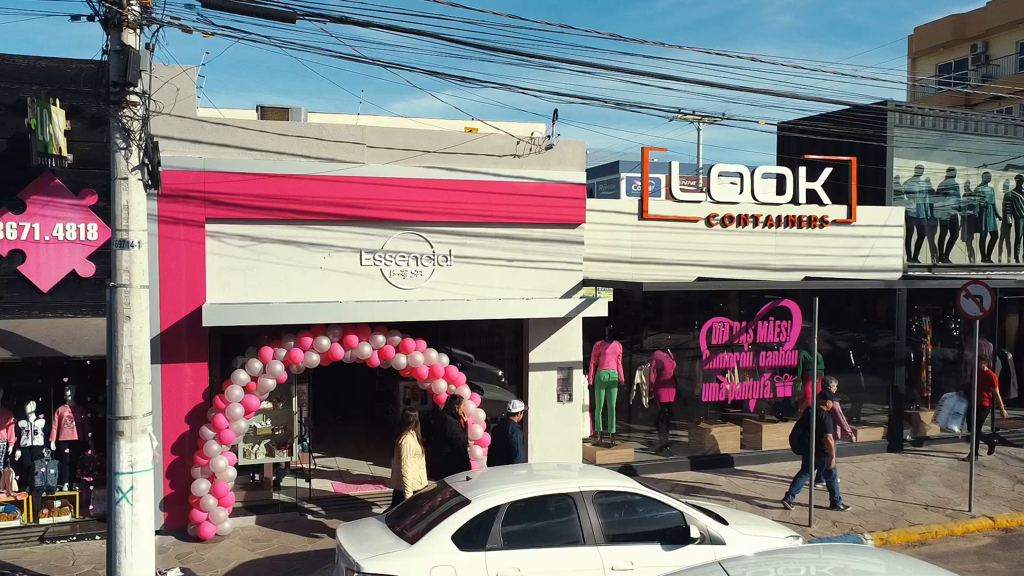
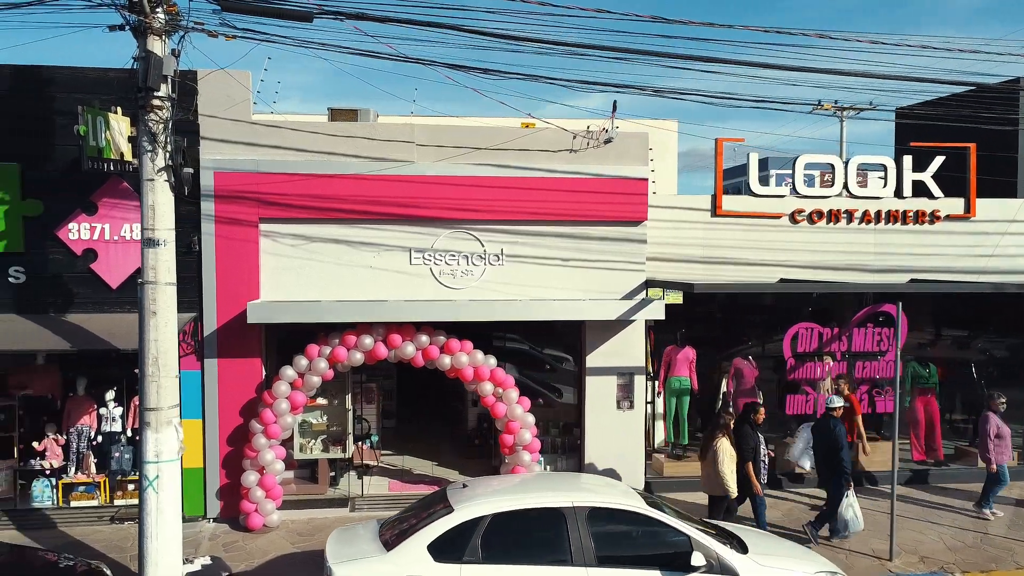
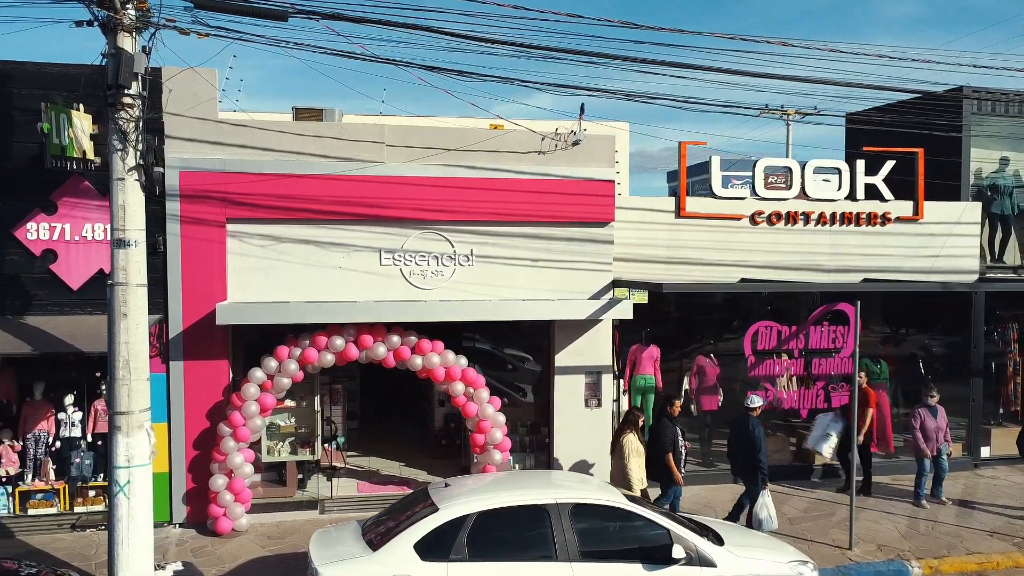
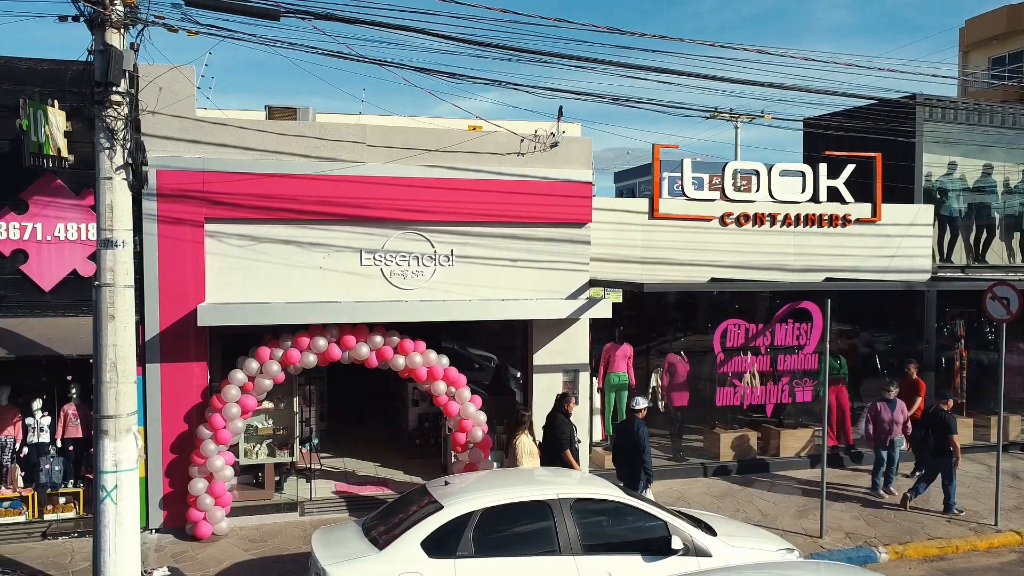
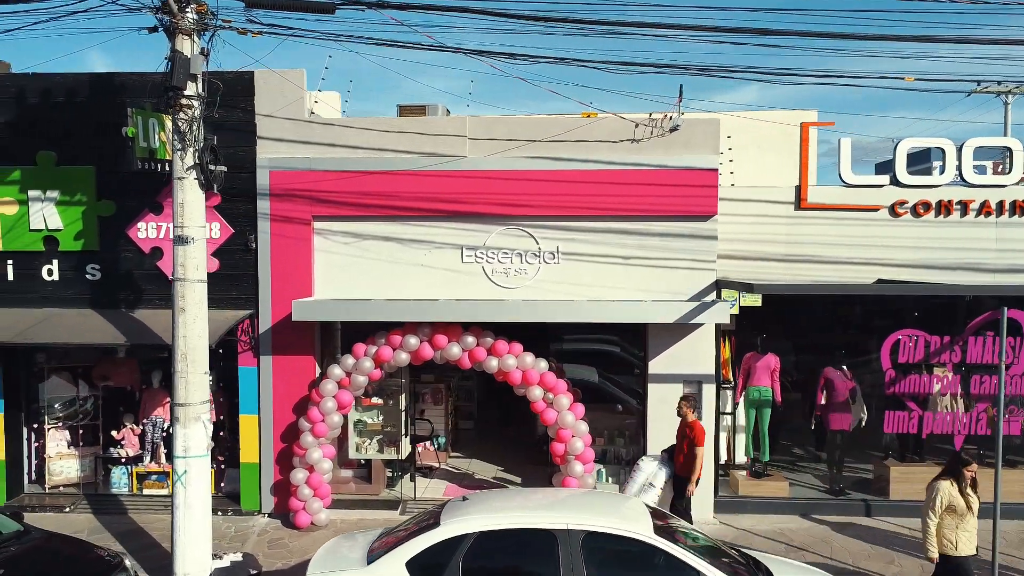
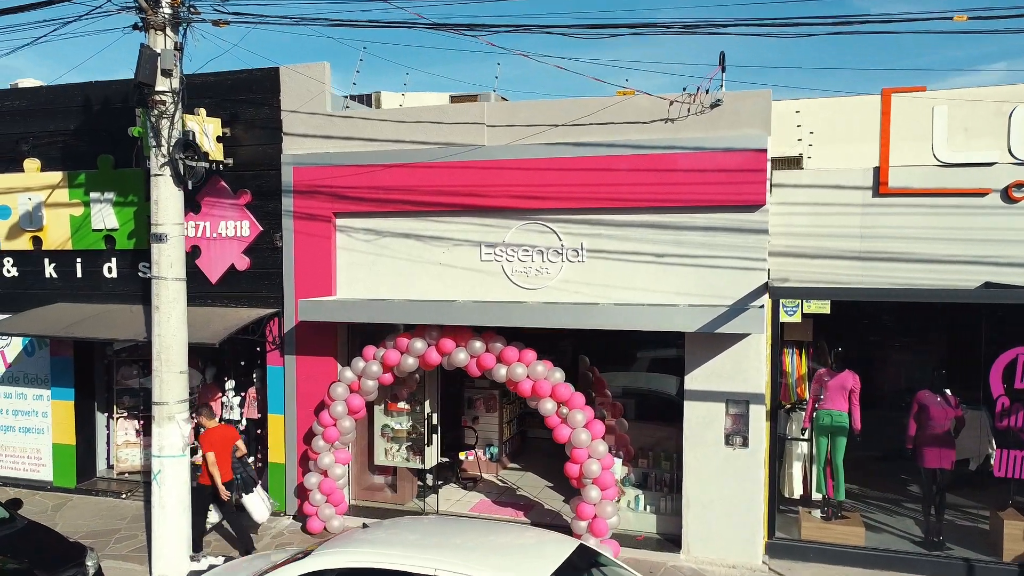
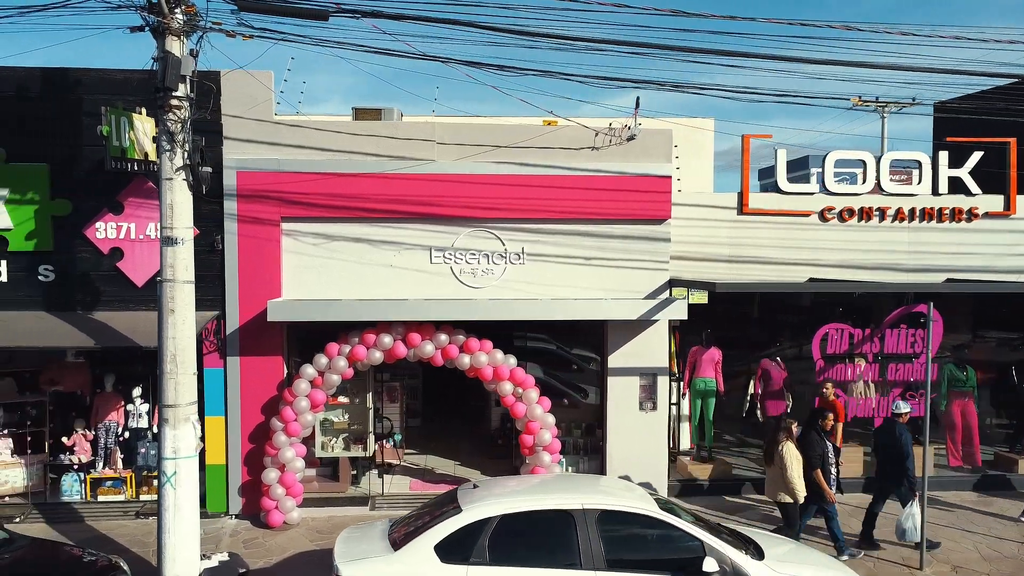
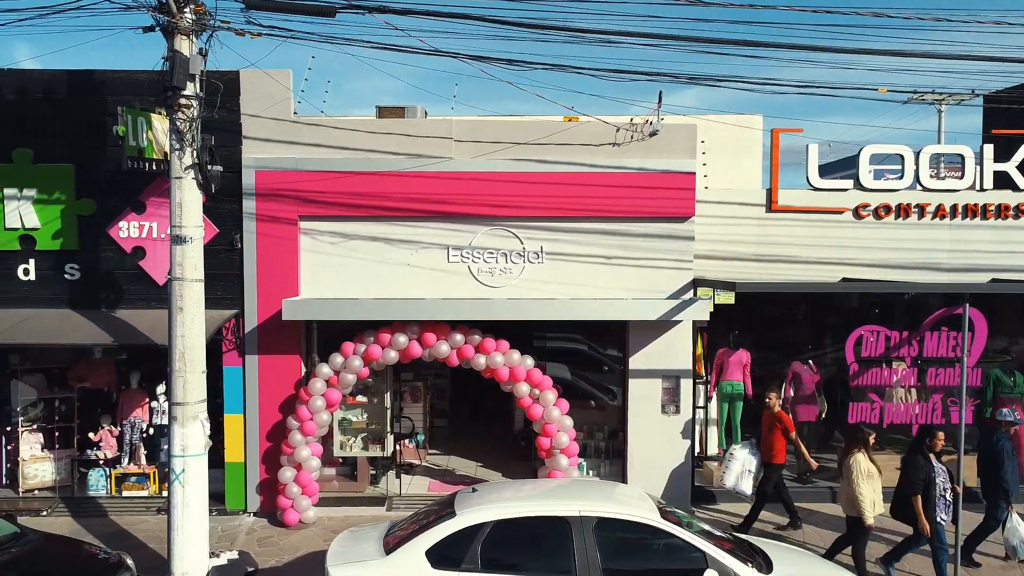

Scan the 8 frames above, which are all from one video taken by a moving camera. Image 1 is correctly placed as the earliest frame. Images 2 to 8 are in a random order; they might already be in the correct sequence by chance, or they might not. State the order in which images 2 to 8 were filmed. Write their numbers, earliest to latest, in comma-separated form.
4, 3, 2, 7, 8, 5, 6
